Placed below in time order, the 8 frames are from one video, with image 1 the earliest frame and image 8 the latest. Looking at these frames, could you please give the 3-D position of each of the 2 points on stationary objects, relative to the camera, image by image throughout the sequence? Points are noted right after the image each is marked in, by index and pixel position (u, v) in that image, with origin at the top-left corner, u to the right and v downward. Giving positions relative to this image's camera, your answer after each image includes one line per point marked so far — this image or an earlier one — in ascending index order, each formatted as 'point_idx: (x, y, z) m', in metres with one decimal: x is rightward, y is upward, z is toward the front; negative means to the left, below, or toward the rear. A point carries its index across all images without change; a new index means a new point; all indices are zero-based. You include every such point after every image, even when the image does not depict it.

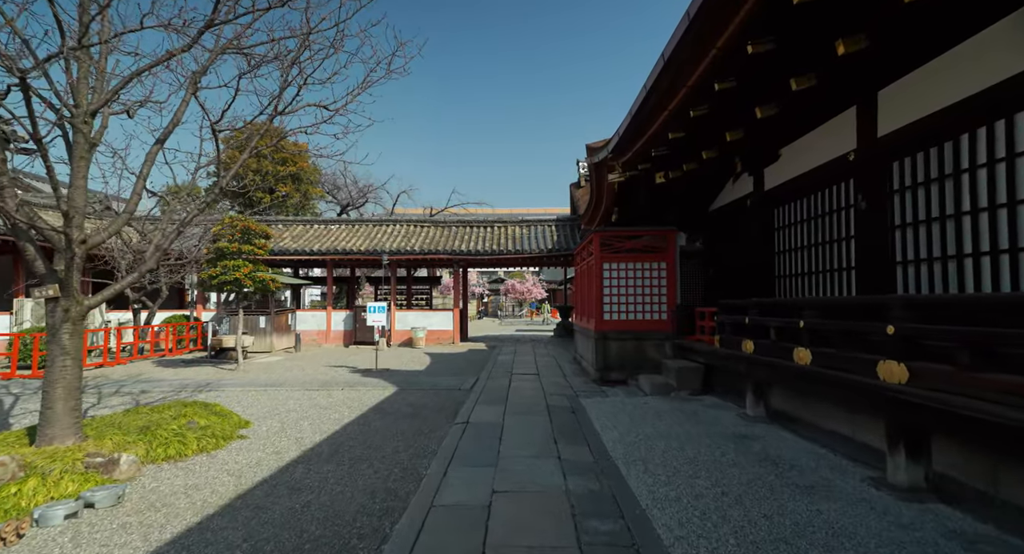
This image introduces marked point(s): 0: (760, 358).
0: (+2.4, -0.8, +4.8) m
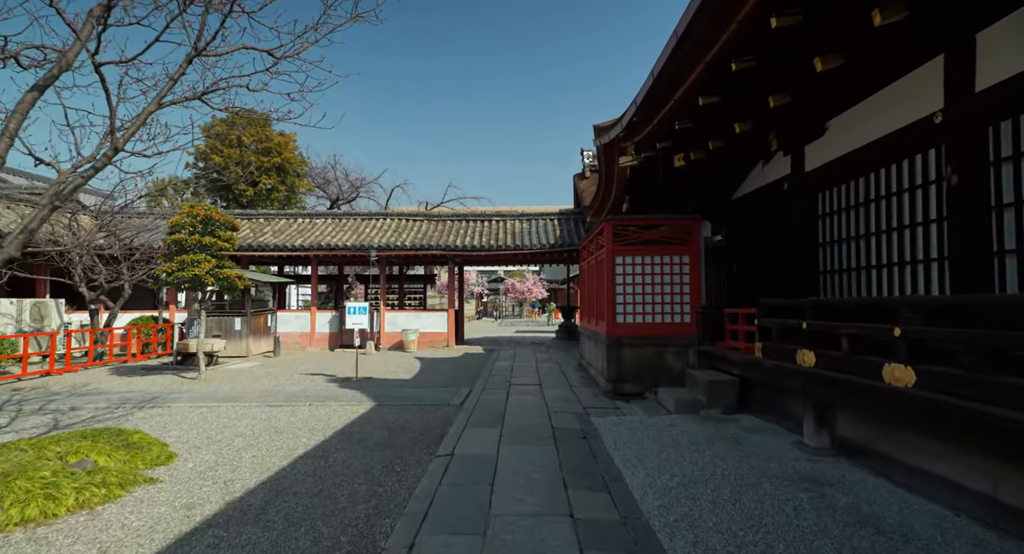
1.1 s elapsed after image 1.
0: (+2.4, -0.7, +3.8) m
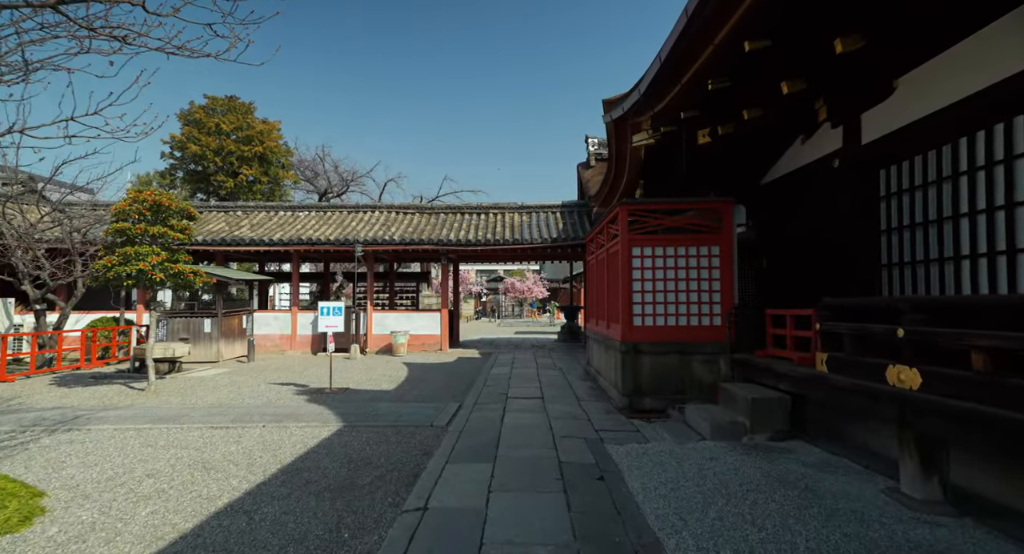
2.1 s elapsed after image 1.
0: (+2.3, -0.7, +2.7) m
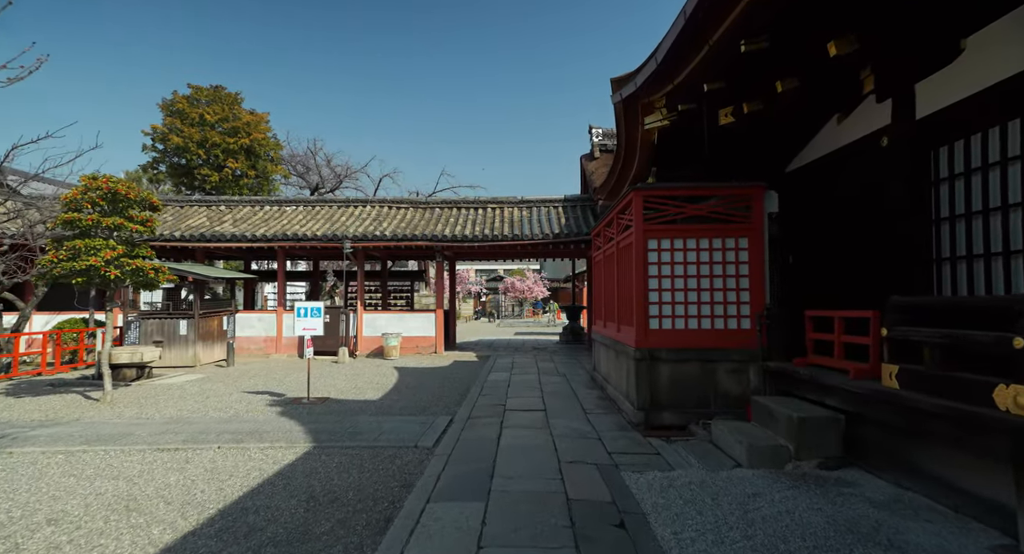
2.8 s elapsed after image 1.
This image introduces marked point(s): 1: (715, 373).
0: (+2.3, -0.6, +2.0) m
1: (+2.0, -0.9, +4.9) m
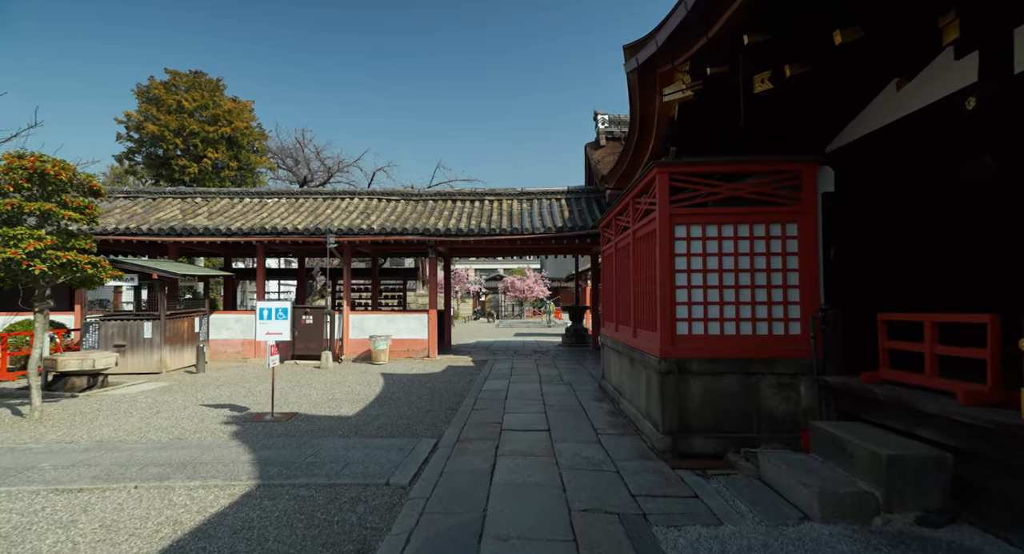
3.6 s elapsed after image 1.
0: (+2.3, -0.6, +1.1) m
1: (+2.0, -0.9, +4.0) m
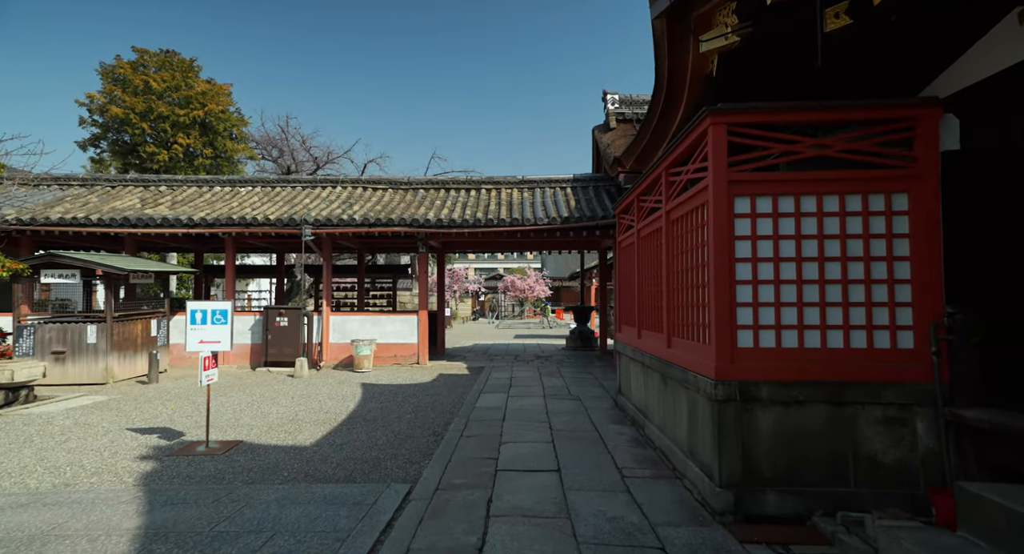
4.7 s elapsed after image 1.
0: (+2.3, -0.5, -0.1) m
1: (+2.0, -0.8, +2.8) m
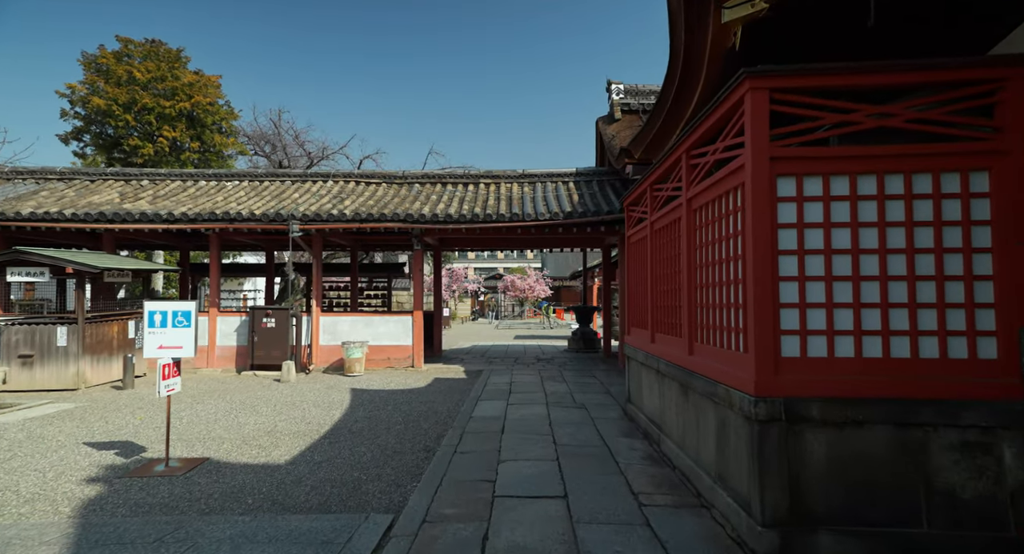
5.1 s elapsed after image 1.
0: (+2.3, -0.5, -0.6) m
1: (+2.0, -0.8, +2.3) m
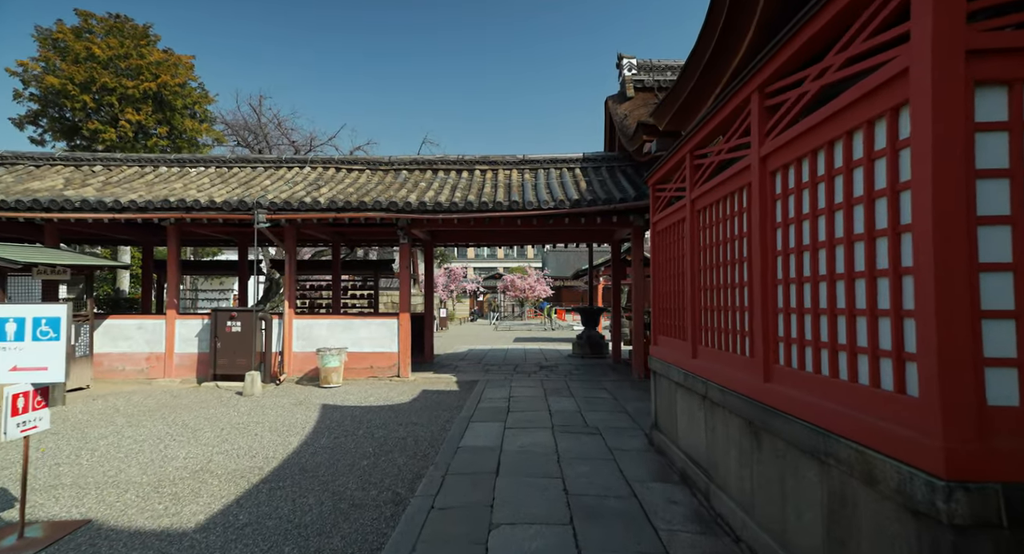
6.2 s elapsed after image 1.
0: (+2.3, -0.5, -1.7) m
1: (+1.9, -0.8, +1.2) m
